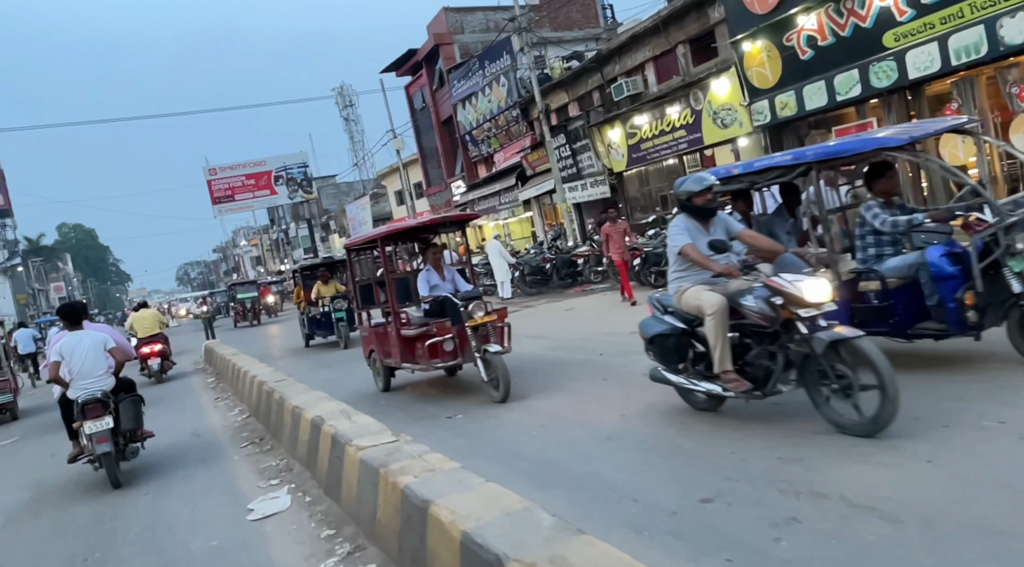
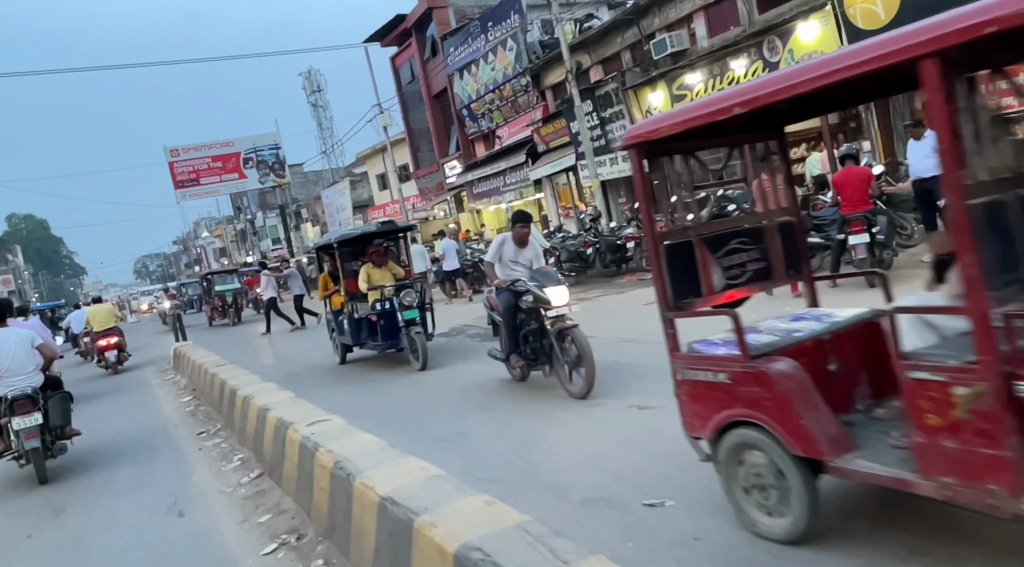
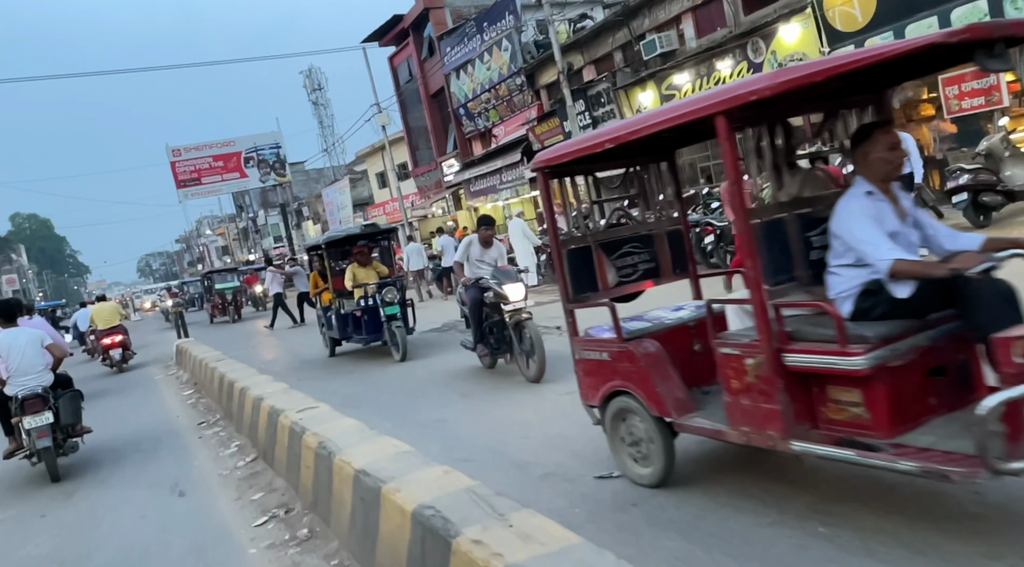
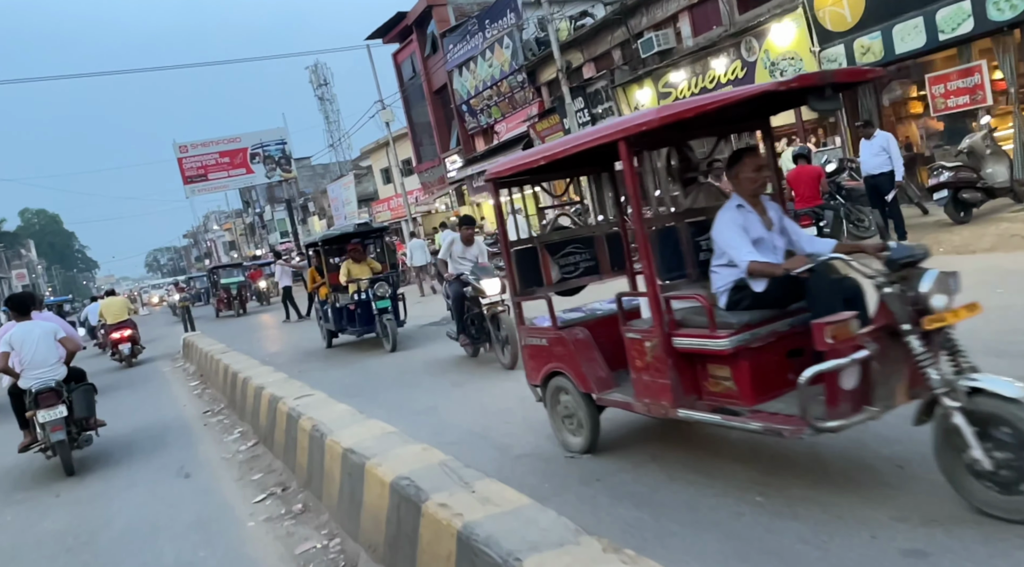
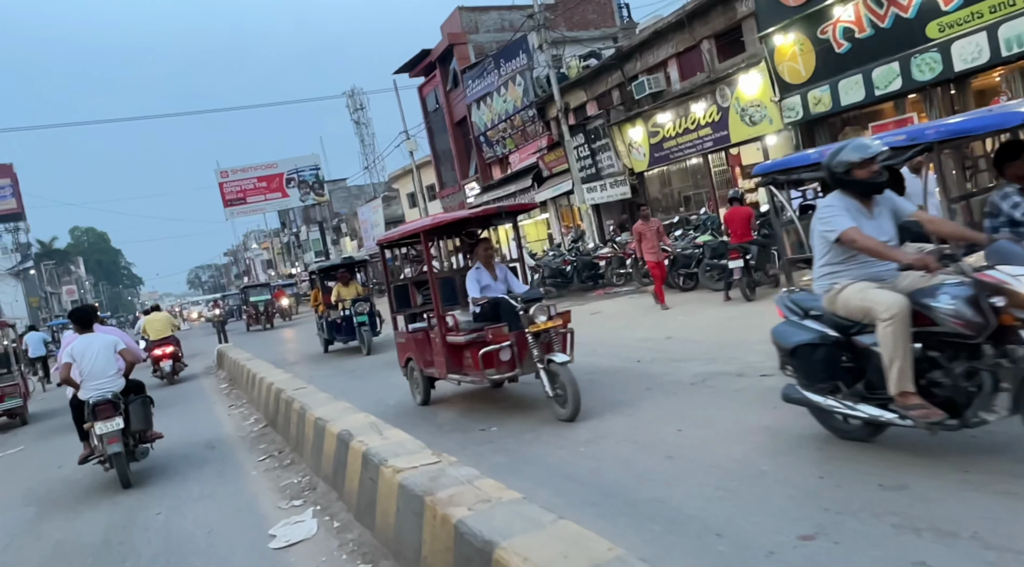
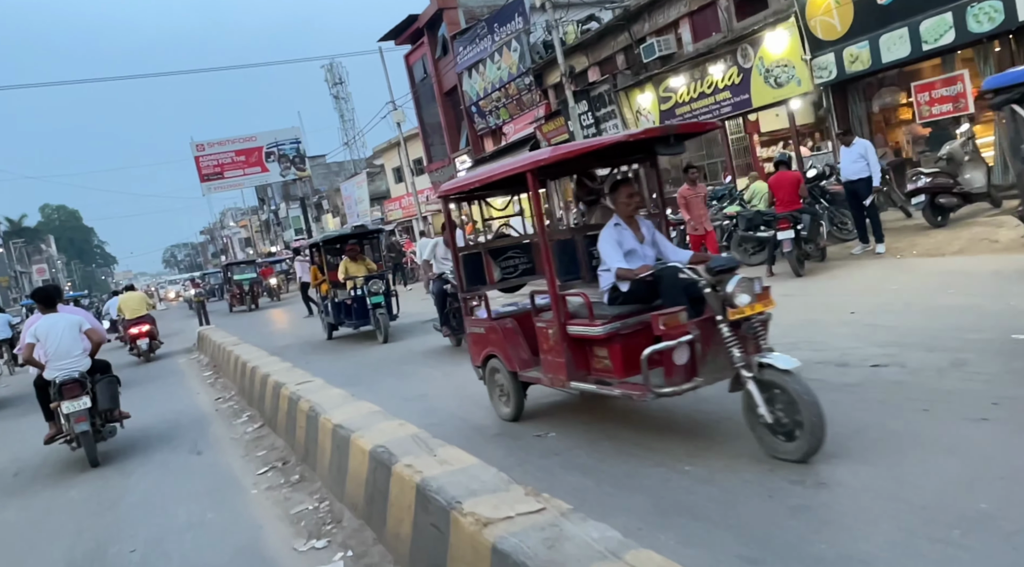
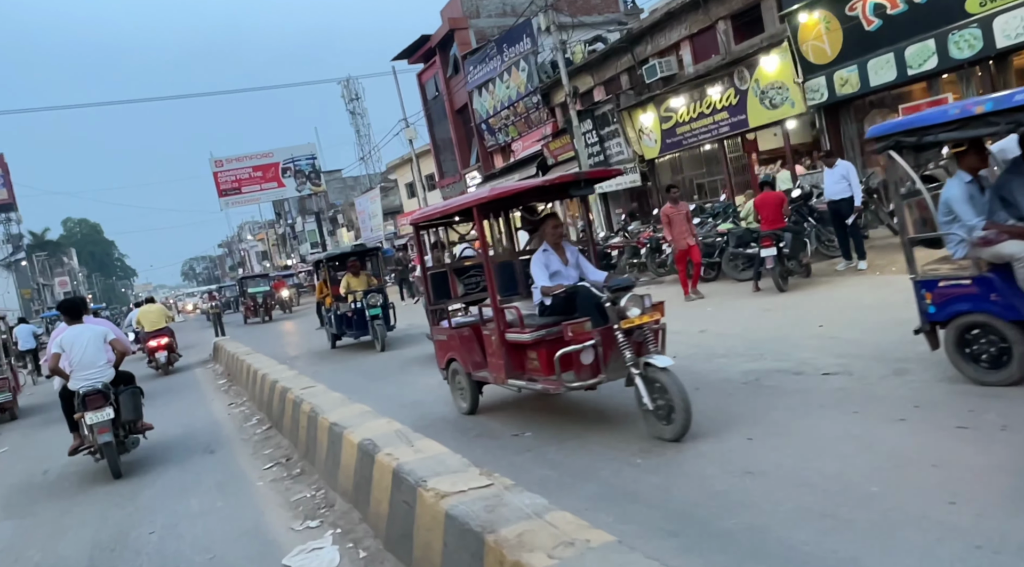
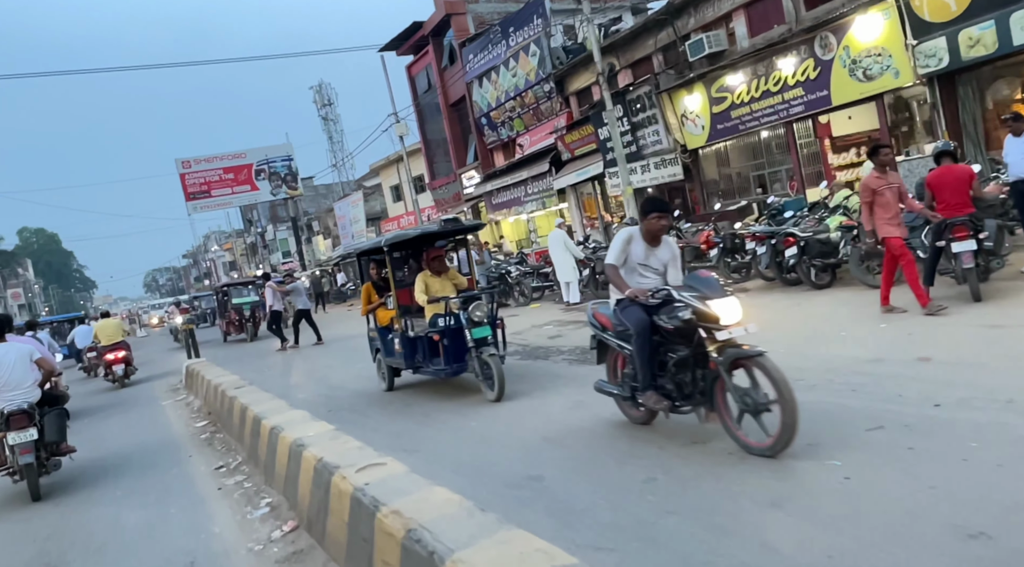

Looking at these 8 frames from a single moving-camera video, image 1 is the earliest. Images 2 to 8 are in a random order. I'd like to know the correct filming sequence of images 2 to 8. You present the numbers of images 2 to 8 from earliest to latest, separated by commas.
5, 7, 6, 4, 3, 2, 8
